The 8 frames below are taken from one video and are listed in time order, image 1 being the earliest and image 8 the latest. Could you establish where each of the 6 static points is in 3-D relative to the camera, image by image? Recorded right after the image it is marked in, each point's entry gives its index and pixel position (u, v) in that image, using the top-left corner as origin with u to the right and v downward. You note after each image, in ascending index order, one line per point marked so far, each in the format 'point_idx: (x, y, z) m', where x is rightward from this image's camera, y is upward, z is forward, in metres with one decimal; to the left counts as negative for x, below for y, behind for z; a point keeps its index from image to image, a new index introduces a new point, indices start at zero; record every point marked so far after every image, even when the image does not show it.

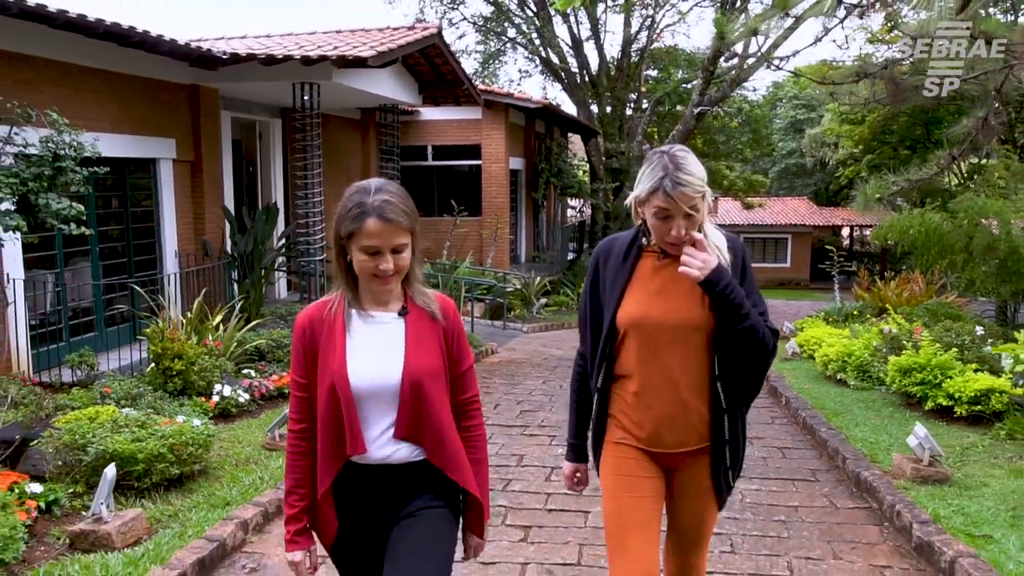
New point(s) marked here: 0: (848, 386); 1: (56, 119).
0: (+2.8, -0.8, +7.6) m
1: (-3.4, +1.3, +6.9) m
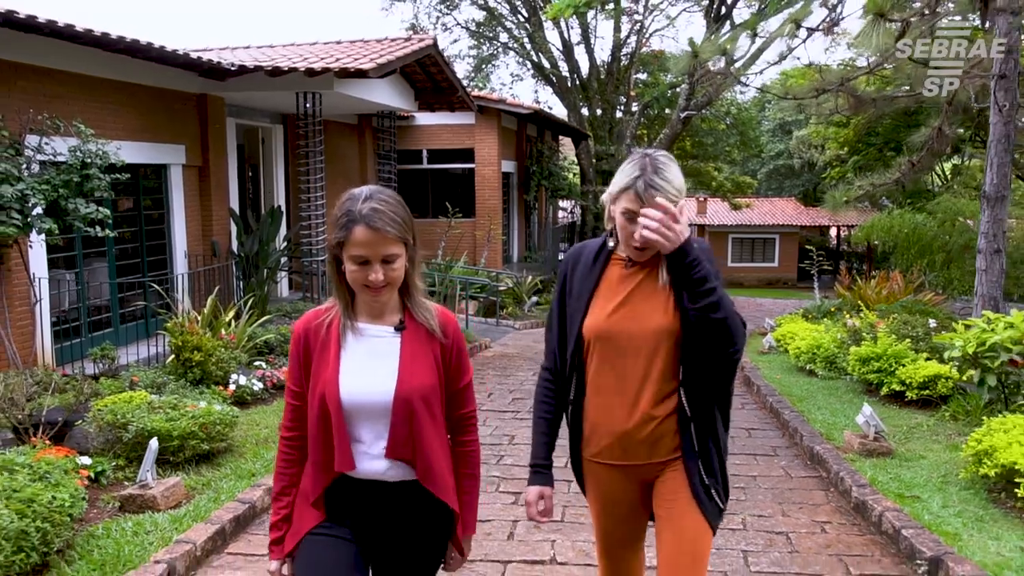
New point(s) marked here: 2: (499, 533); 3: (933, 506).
0: (+2.7, -0.8, +8.1) m
1: (-3.5, +1.3, +7.5) m
2: (-0.1, -1.1, +4.1) m
3: (+2.0, -1.0, +4.2) m
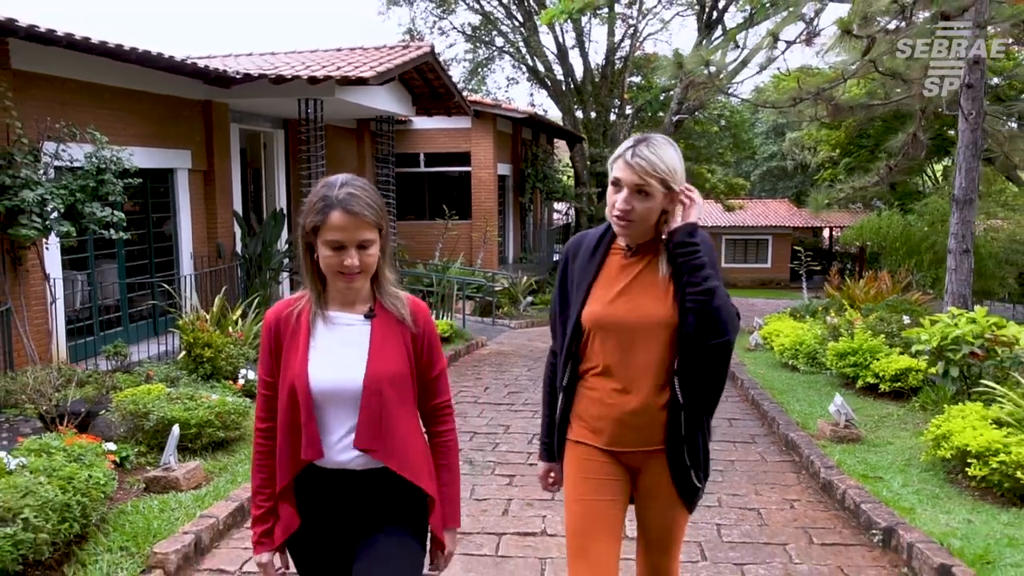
0: (+2.7, -0.8, +8.5) m
1: (-3.6, +1.3, +7.8) m
2: (-0.1, -1.1, +4.5) m
3: (+1.9, -1.0, +4.6) m
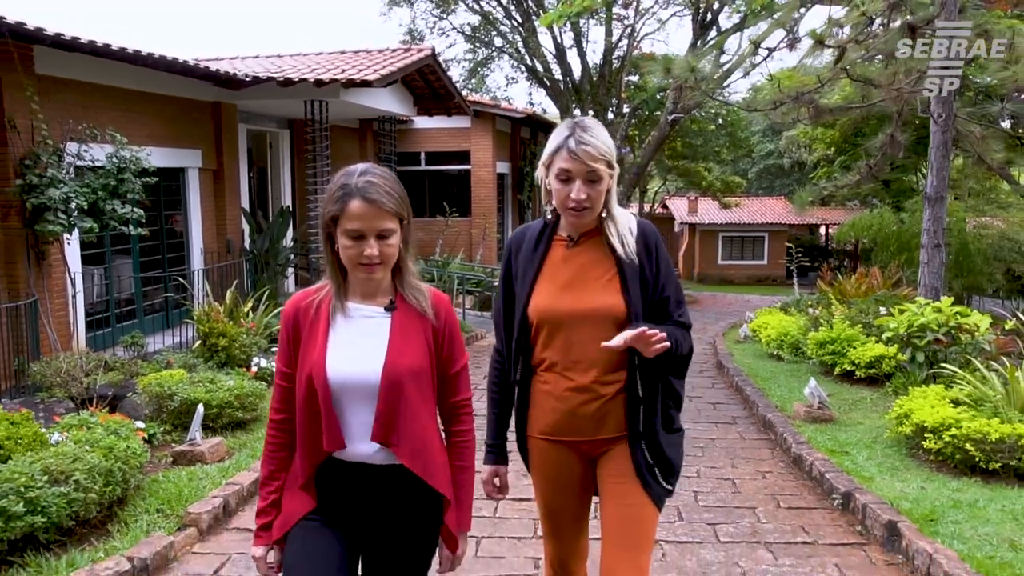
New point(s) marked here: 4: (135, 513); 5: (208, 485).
0: (+2.7, -0.7, +9.0) m
1: (-3.6, +1.4, +8.3) m
2: (-0.1, -1.0, +4.9) m
3: (+1.9, -0.9, +5.0) m
4: (-1.7, -1.0, +4.2) m
5: (-1.5, -1.0, +4.6) m
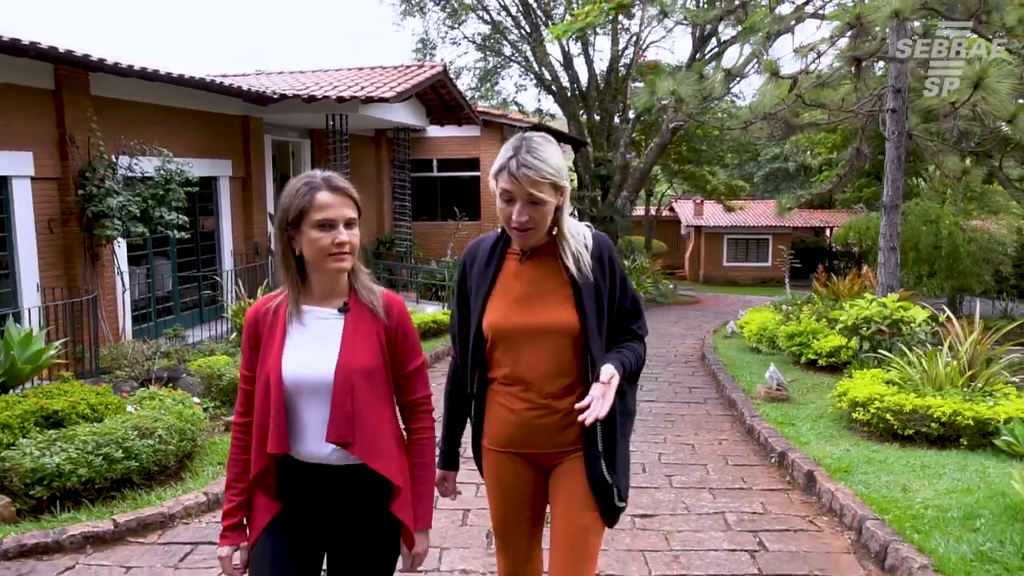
0: (+2.7, -0.7, +9.9) m
1: (-3.5, +1.4, +9.3) m
2: (-0.1, -1.0, +5.9) m
3: (+1.9, -0.9, +6.0) m
4: (-1.8, -1.0, +5.1) m
5: (-1.6, -1.0, +5.6) m
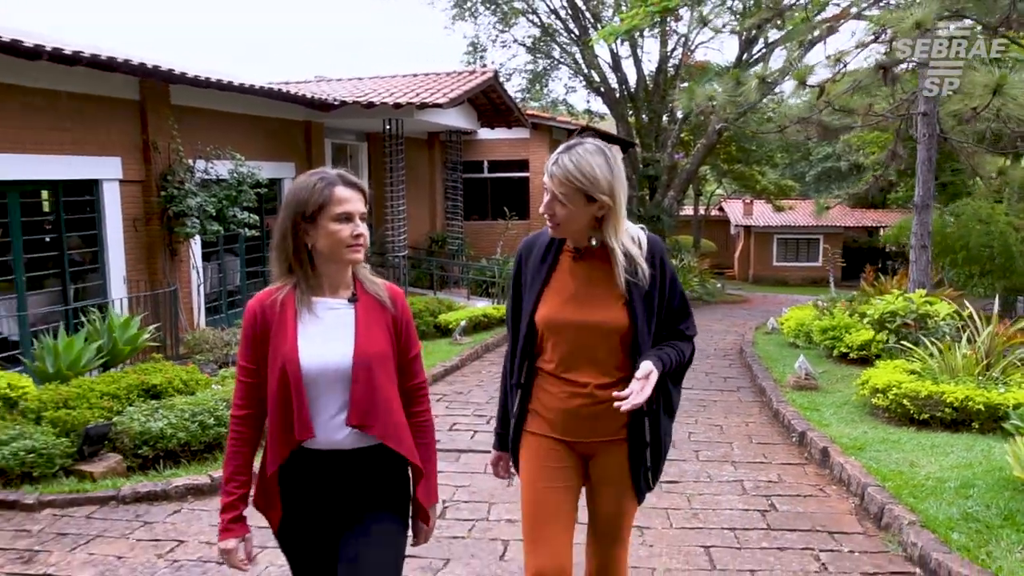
0: (+3.2, -0.6, +10.3) m
1: (-3.0, +1.5, +10.0) m
2: (+0.2, -1.0, +6.4) m
3: (+2.2, -0.9, +6.4) m
4: (-1.5, -0.9, +5.8) m
5: (-1.3, -0.9, +6.2) m
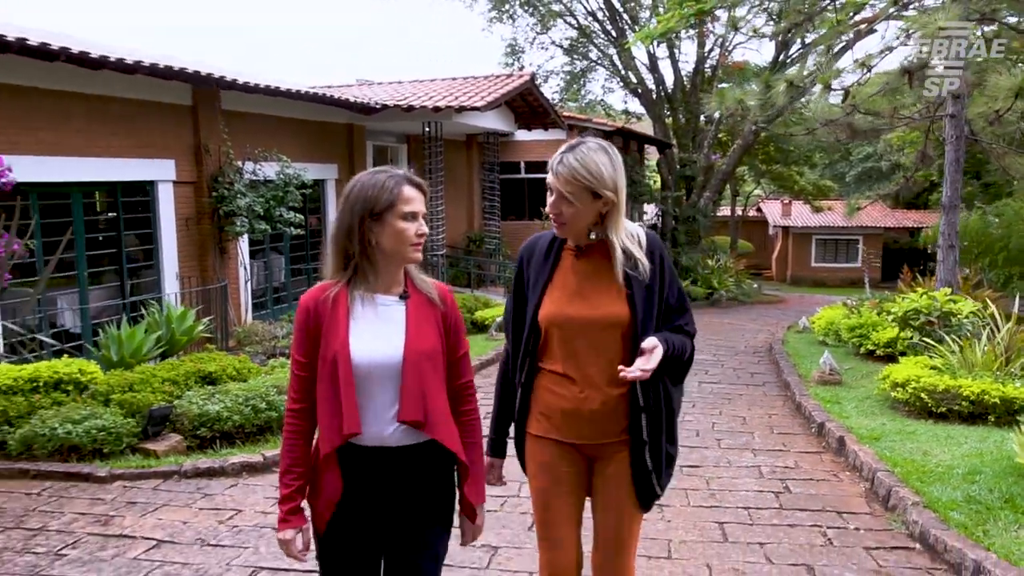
0: (+3.6, -0.6, +10.5) m
1: (-2.6, +1.5, +10.5) m
2: (+0.4, -0.9, +6.8) m
3: (+2.4, -0.9, +6.6) m
4: (-1.3, -0.9, +6.2) m
5: (-1.0, -0.9, +6.6) m
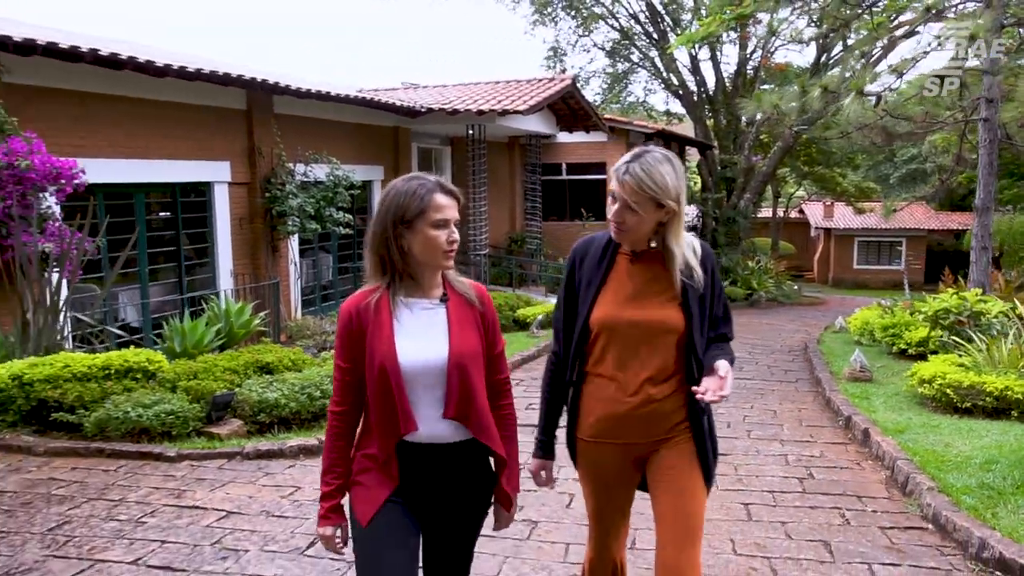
0: (+4.1, -0.6, +10.7) m
1: (-2.2, +1.5, +10.9) m
2: (+0.7, -0.9, +7.1) m
3: (+2.7, -0.9, +6.9) m
4: (-1.0, -0.9, +6.6) m
5: (-0.7, -0.8, +7.0) m
